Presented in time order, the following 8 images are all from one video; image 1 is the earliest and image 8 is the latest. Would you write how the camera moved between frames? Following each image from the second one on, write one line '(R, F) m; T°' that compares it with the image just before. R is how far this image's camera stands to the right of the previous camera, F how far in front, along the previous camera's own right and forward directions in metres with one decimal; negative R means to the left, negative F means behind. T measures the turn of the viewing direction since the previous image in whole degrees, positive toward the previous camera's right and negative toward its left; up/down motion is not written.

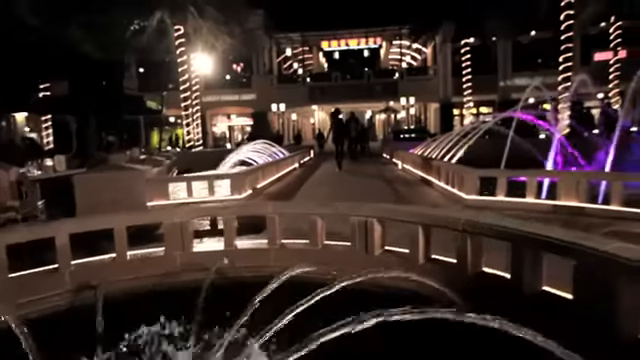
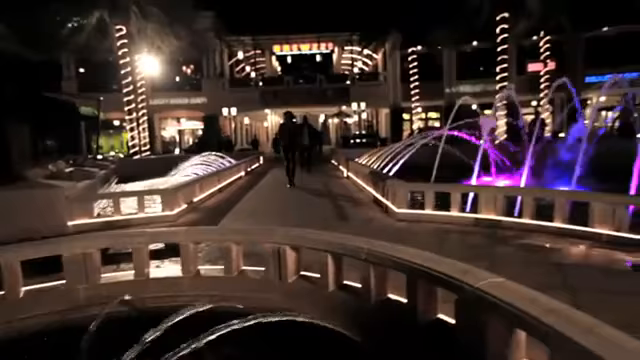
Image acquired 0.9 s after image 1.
(+0.5, 0.0) m; +6°
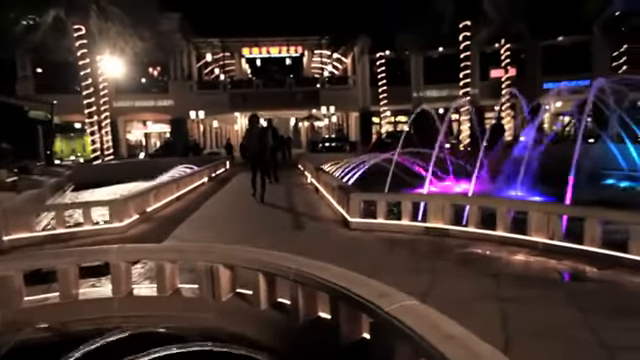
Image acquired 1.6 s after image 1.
(+0.5, 0.0) m; +4°
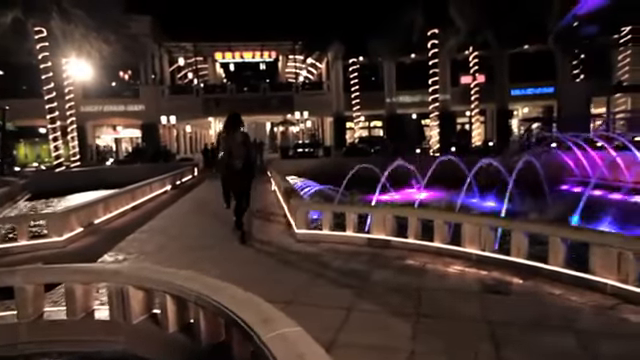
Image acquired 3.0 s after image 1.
(+0.7, 0.0) m; +3°
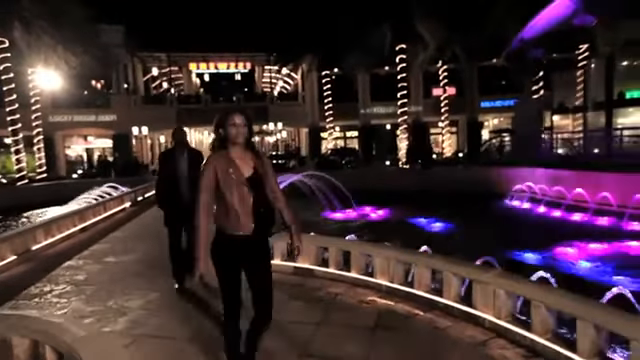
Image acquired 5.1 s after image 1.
(+1.1, -0.2) m; +3°
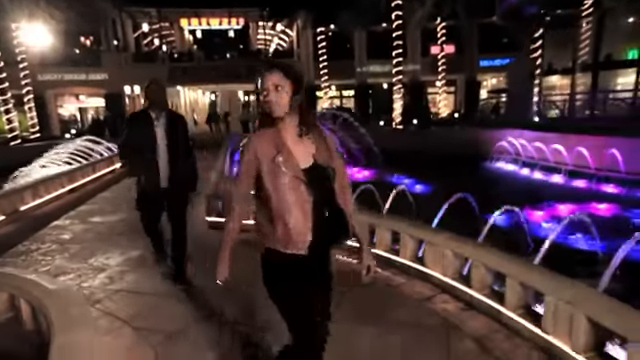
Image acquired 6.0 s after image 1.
(+0.5, -0.2) m; 0°
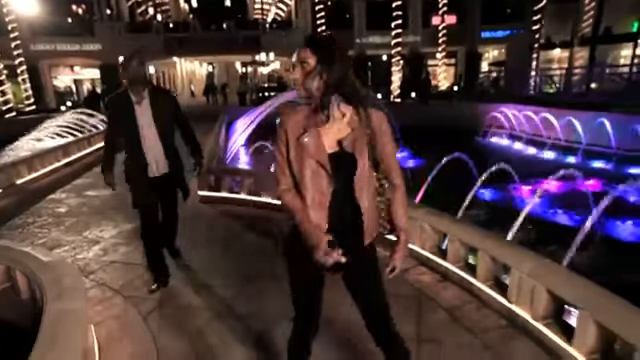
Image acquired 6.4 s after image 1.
(+0.2, -0.1) m; 0°
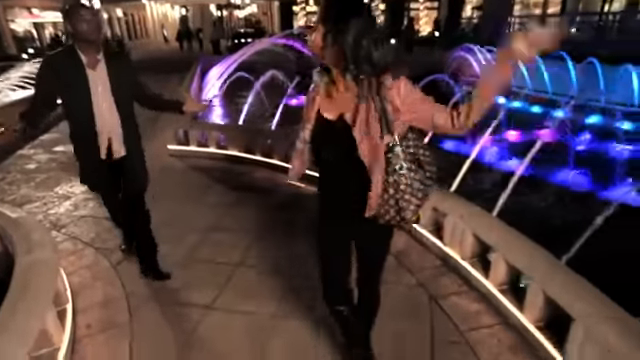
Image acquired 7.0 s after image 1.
(+0.4, -0.3) m; +2°
